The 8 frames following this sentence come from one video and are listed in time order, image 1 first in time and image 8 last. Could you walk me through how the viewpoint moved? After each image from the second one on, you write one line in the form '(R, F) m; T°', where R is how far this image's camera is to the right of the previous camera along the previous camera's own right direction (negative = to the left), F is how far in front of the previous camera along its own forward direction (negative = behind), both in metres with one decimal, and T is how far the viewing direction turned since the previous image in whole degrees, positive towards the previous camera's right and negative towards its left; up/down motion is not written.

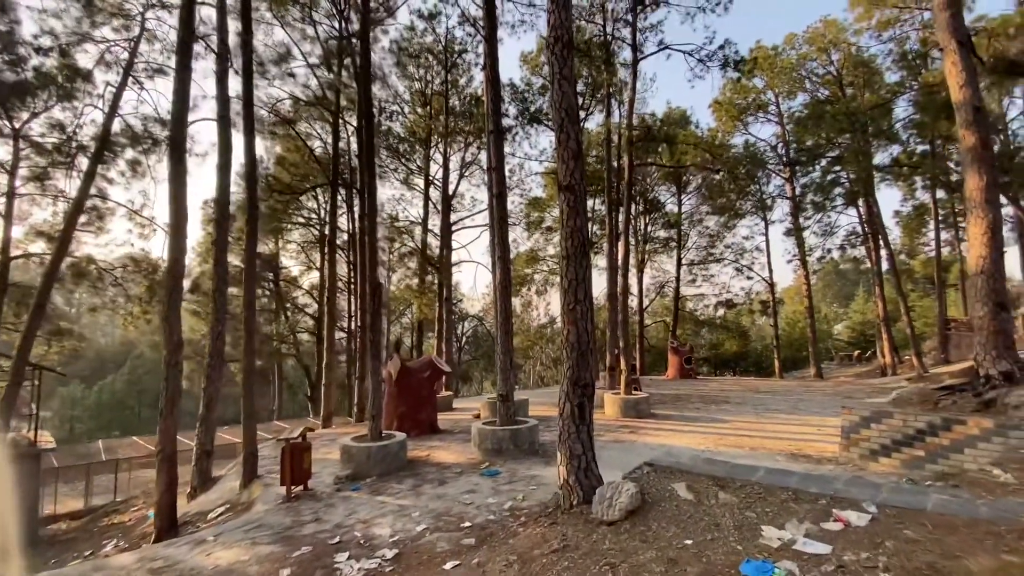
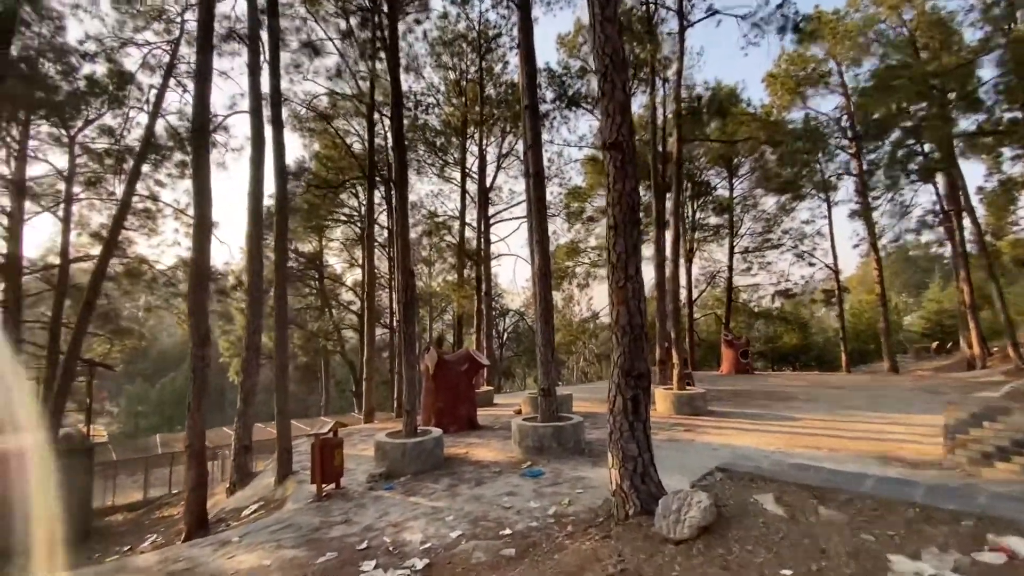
(0.0, +0.6) m; -5°
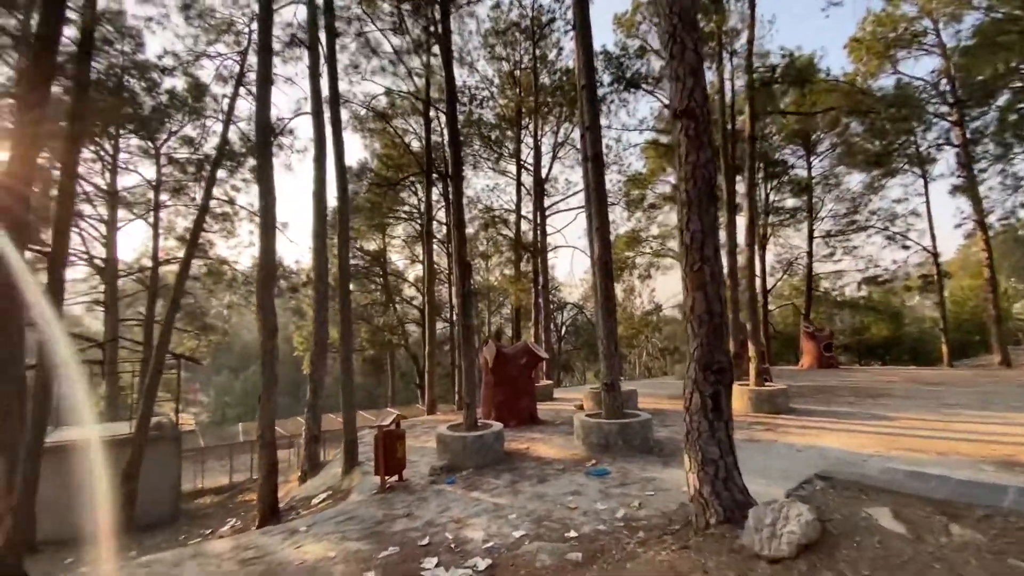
(0.0, +0.3) m; -7°
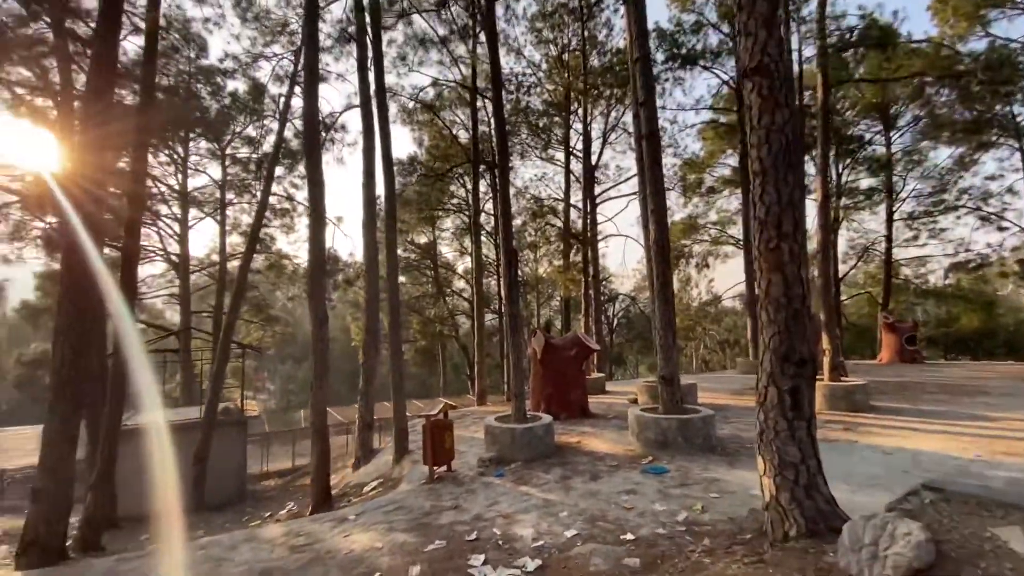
(0.0, +0.3) m; -6°
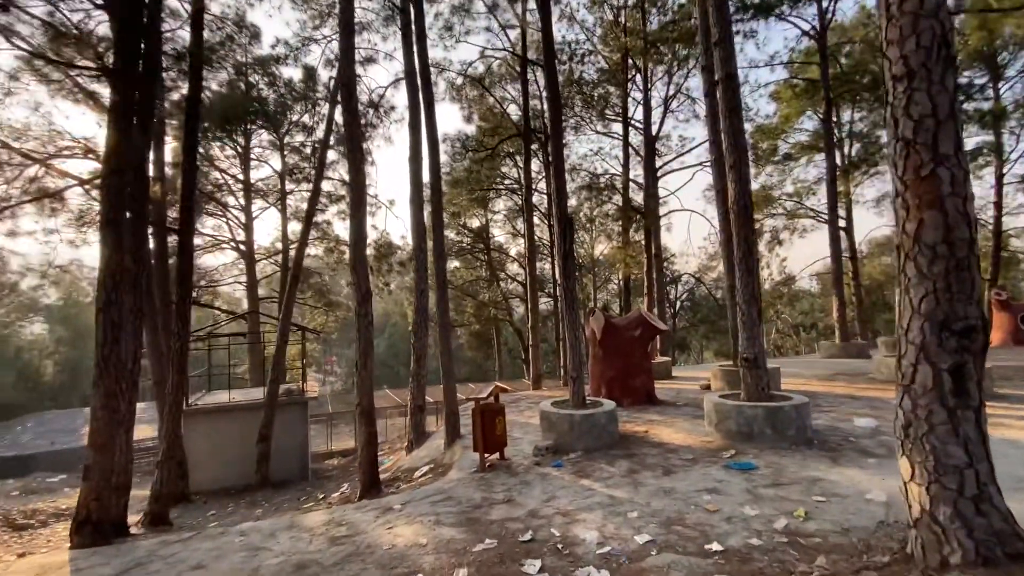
(0.0, +0.6) m; -7°
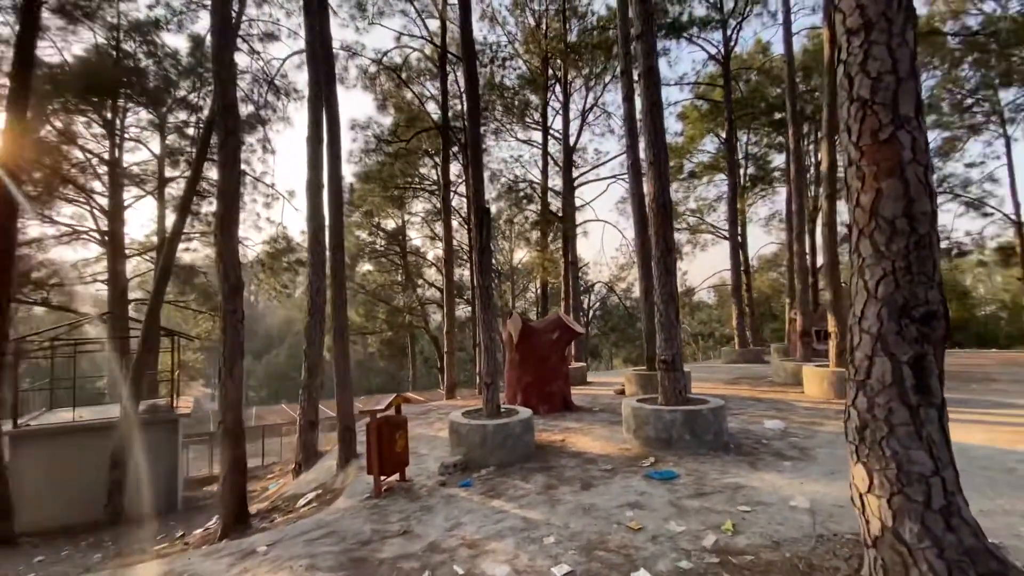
(+0.1, +0.6) m; +10°
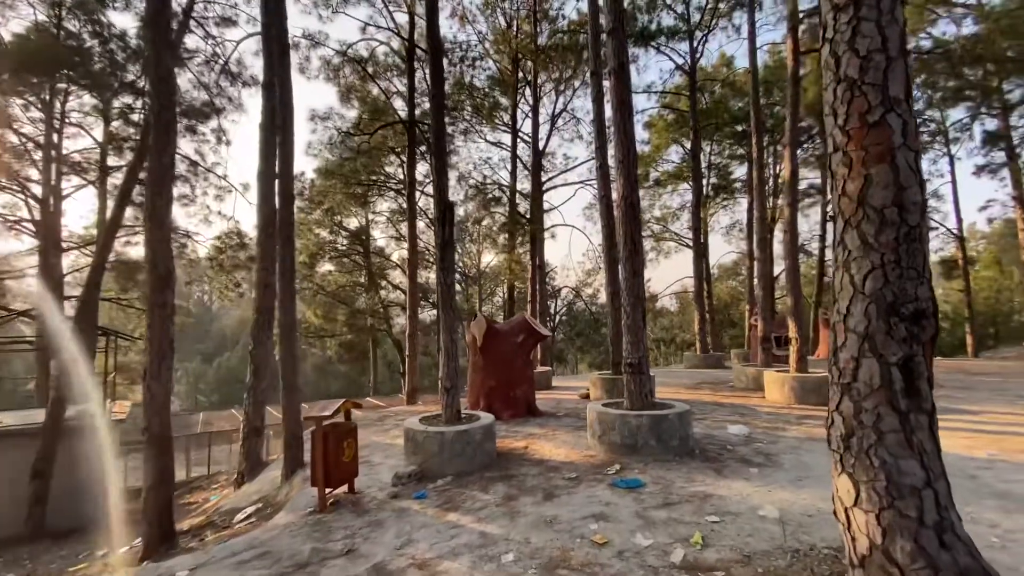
(+0.1, +0.3) m; +4°
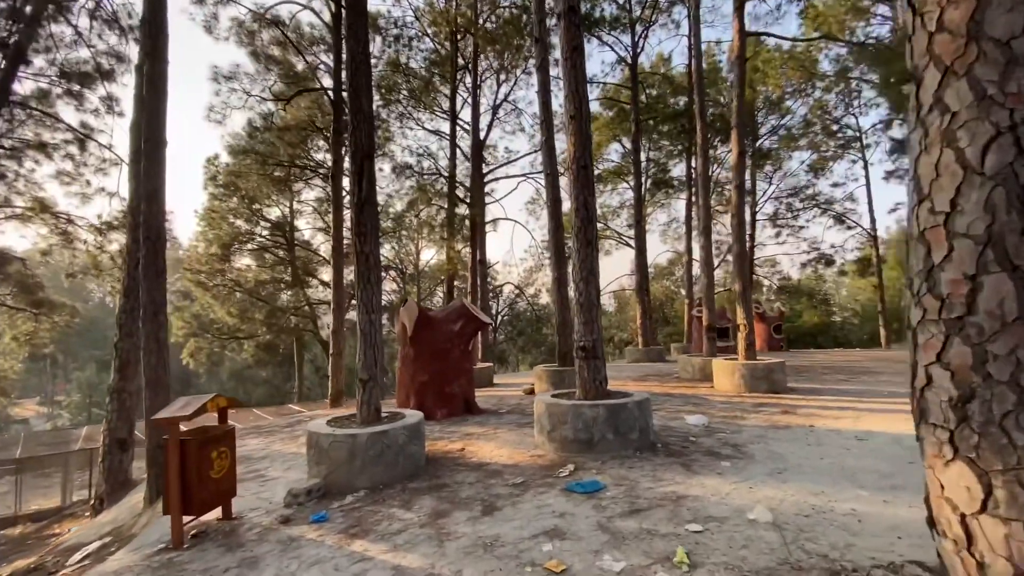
(+0.1, +0.9) m; +7°
